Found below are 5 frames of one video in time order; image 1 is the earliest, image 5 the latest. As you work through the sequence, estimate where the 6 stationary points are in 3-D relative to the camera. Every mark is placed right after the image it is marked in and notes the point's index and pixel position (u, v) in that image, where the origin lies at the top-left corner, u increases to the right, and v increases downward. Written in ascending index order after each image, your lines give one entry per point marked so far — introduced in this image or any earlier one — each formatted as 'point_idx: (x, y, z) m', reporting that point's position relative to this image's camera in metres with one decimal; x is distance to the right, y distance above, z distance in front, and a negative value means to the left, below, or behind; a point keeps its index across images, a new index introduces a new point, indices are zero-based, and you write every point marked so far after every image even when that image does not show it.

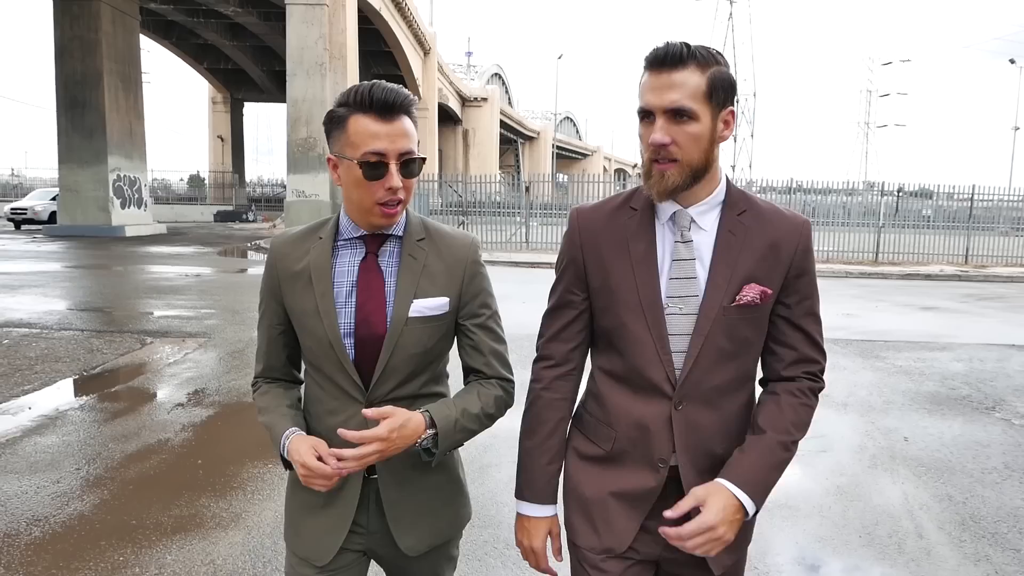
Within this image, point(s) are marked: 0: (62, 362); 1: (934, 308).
0: (-4.6, -0.8, +7.2) m
1: (+7.8, -0.3, +13.0) m
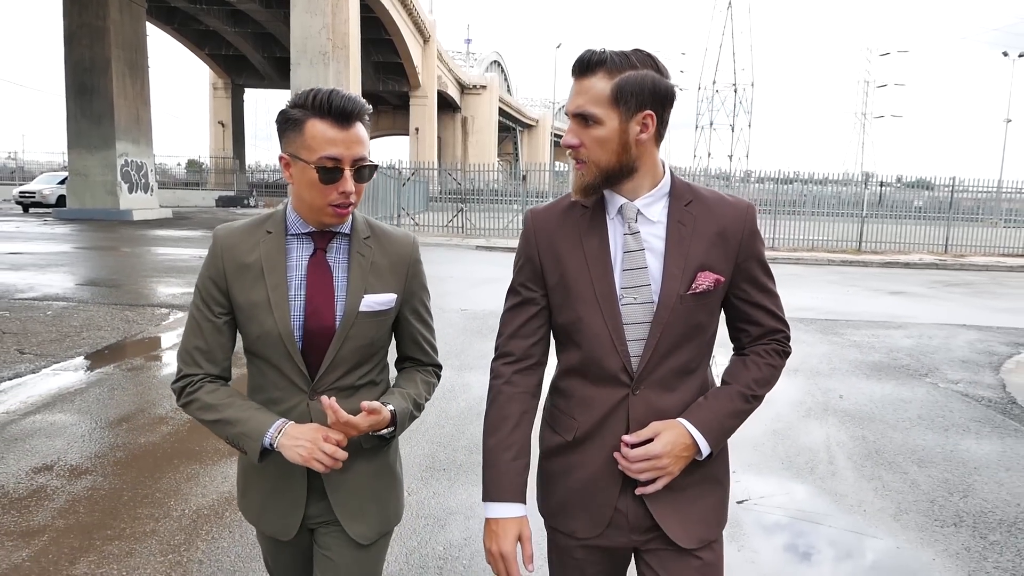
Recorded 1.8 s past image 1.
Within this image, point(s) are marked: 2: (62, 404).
0: (-4.7, -0.5, +8.1) m
1: (+7.7, -0.1, +13.9) m
2: (-3.5, -0.9, +5.6) m
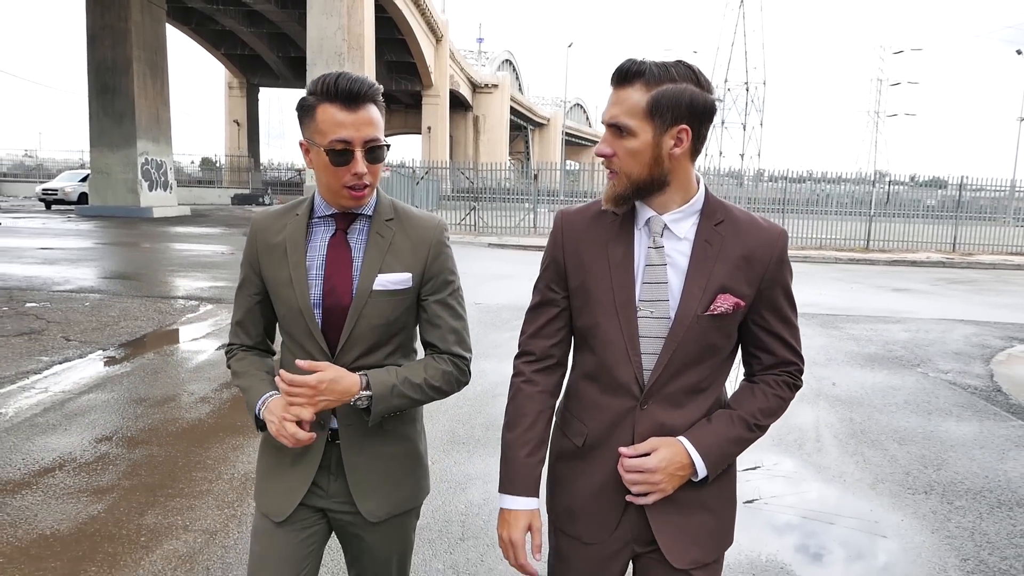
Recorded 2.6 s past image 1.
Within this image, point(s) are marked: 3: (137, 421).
0: (-4.5, -0.4, +8.6) m
1: (+7.9, 0.0, +14.2) m
2: (-3.4, -0.8, +6.1) m
3: (-2.7, -1.0, +5.1) m
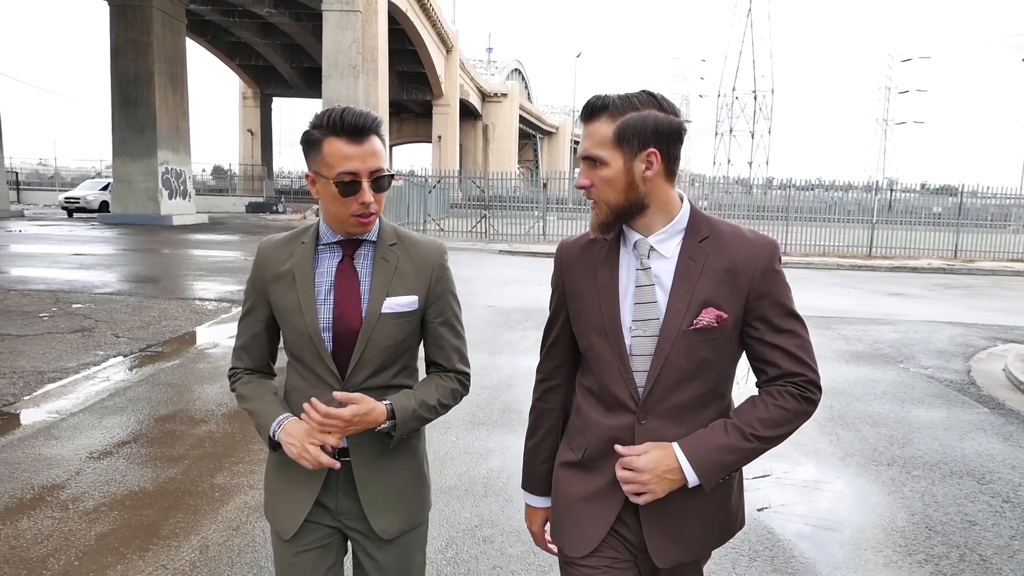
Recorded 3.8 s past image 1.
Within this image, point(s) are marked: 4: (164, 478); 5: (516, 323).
0: (-4.4, -0.4, +9.2) m
1: (+8.1, -0.1, +14.8) m
2: (-3.3, -0.8, +6.7) m
3: (-2.6, -1.0, +5.8) m
4: (-2.1, -1.1, +4.3) m
5: (0.0, -0.5, +9.9) m
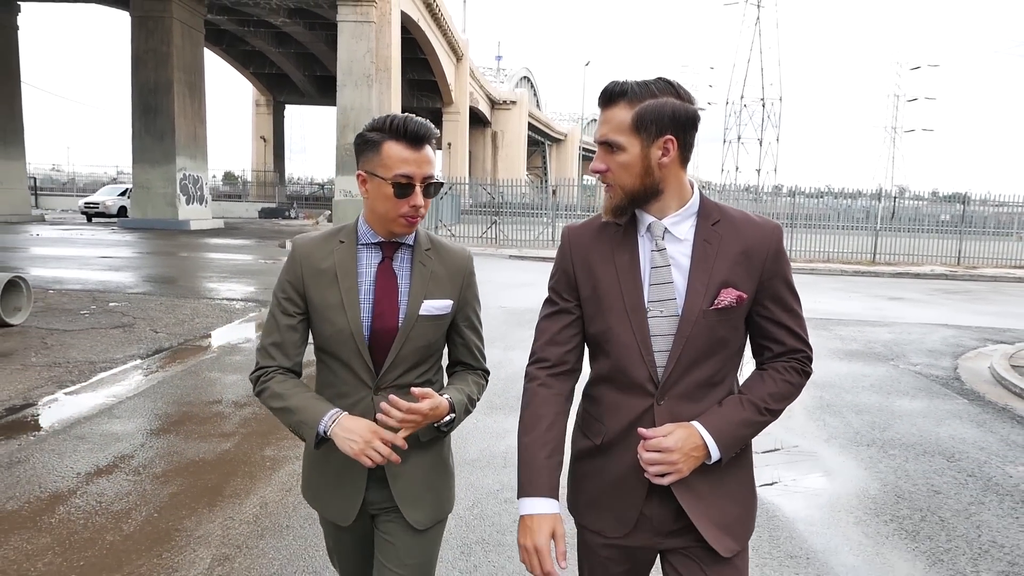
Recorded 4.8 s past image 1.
0: (-4.2, -0.4, +9.8) m
1: (+8.3, -0.2, +15.2) m
2: (-3.1, -0.8, +7.3) m
3: (-2.5, -0.9, +6.3) m
4: (-2.0, -1.1, +4.8) m
5: (+0.2, -0.5, +10.5) m
